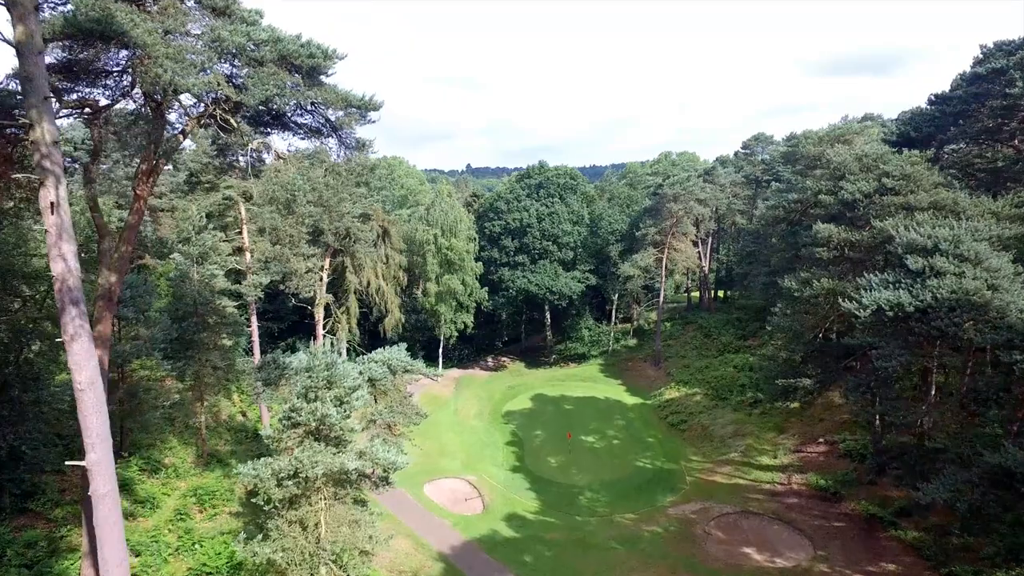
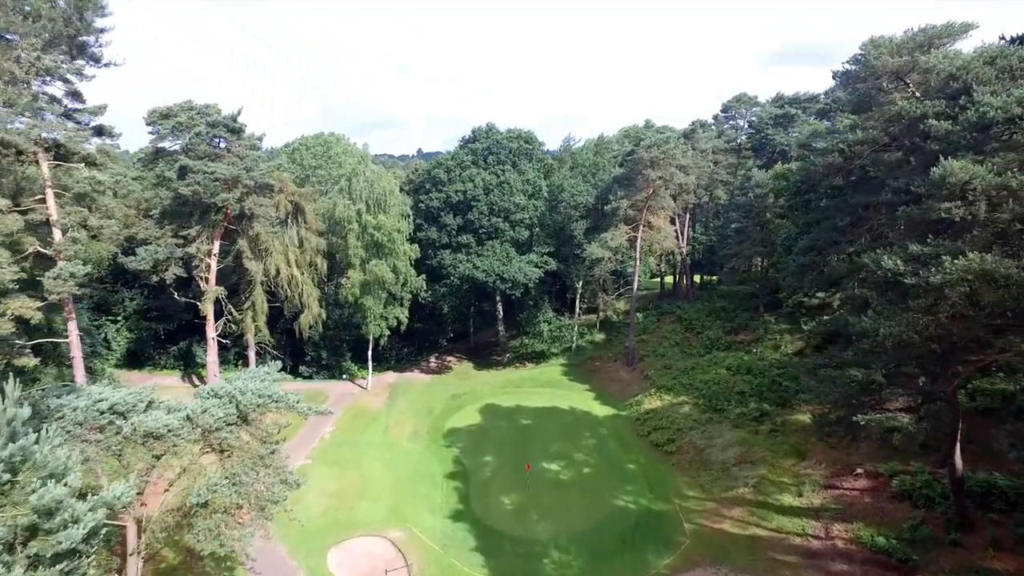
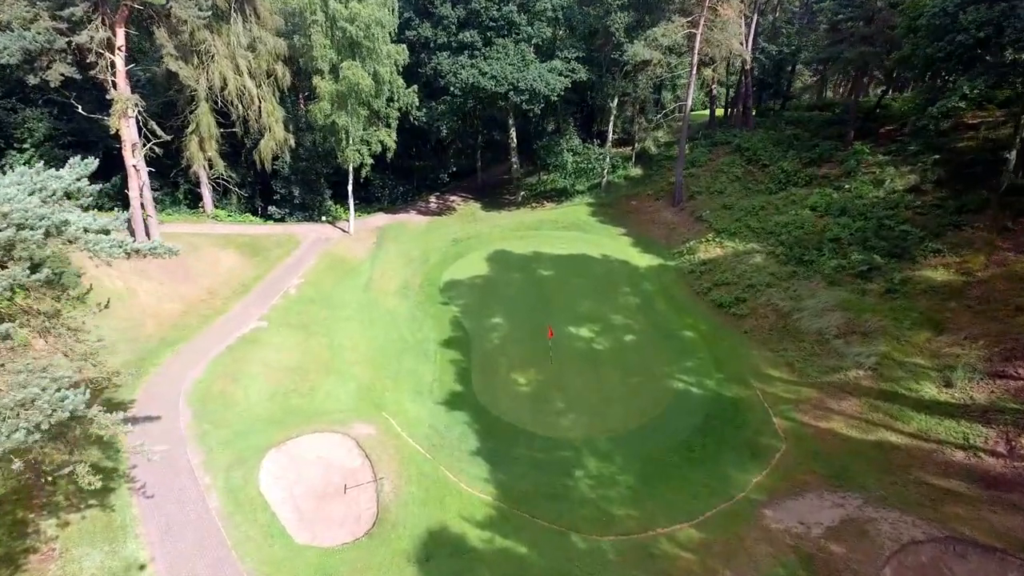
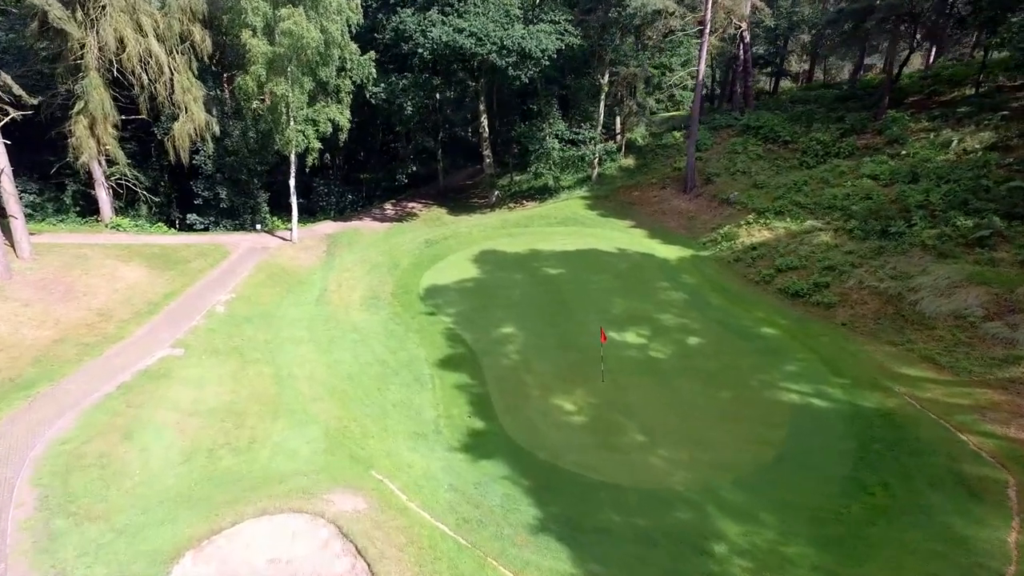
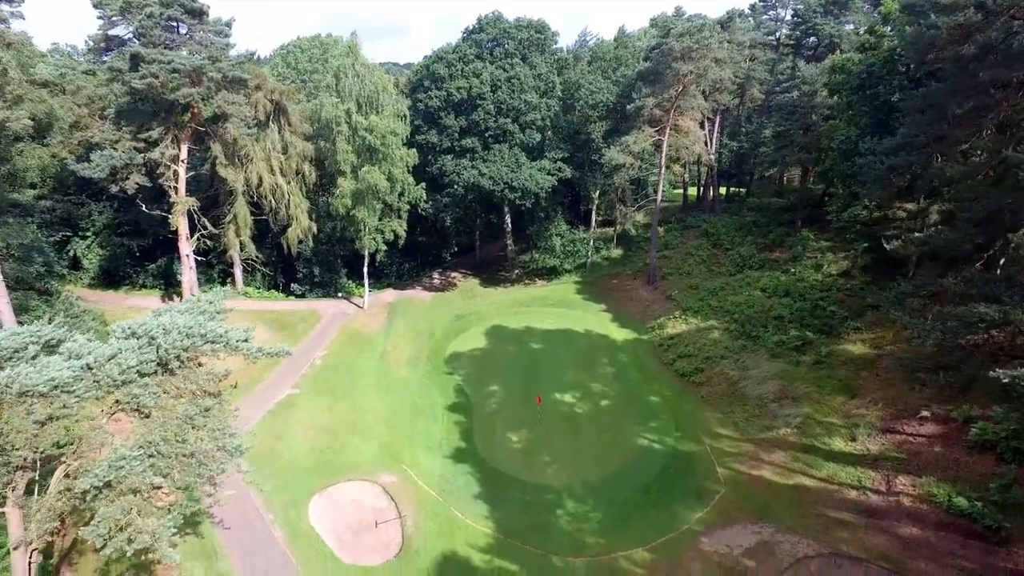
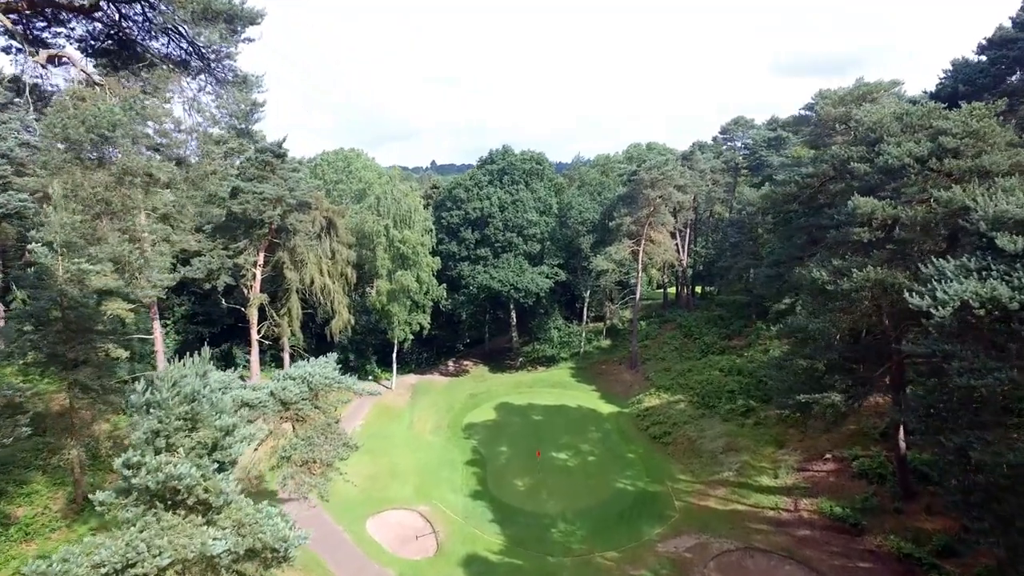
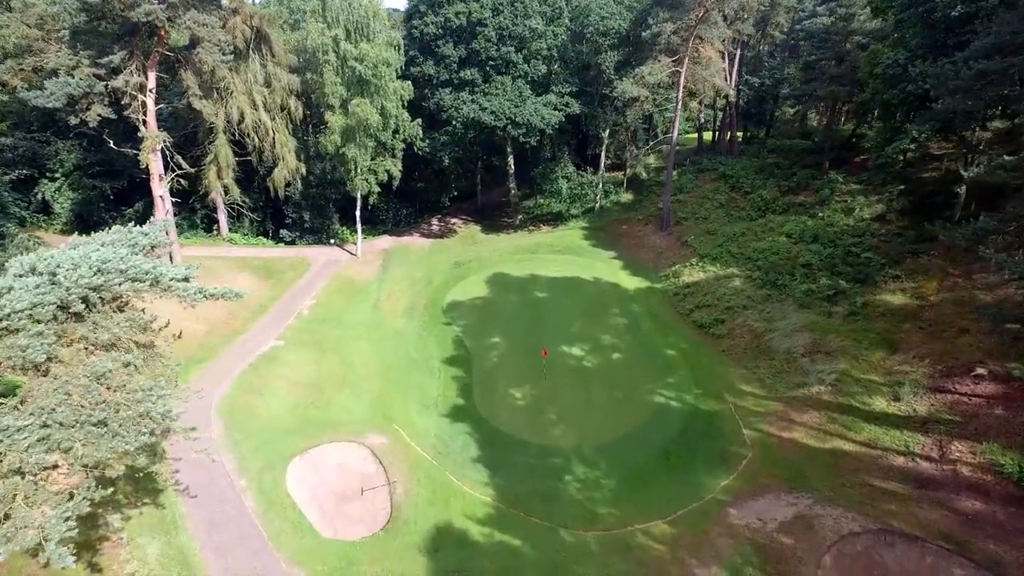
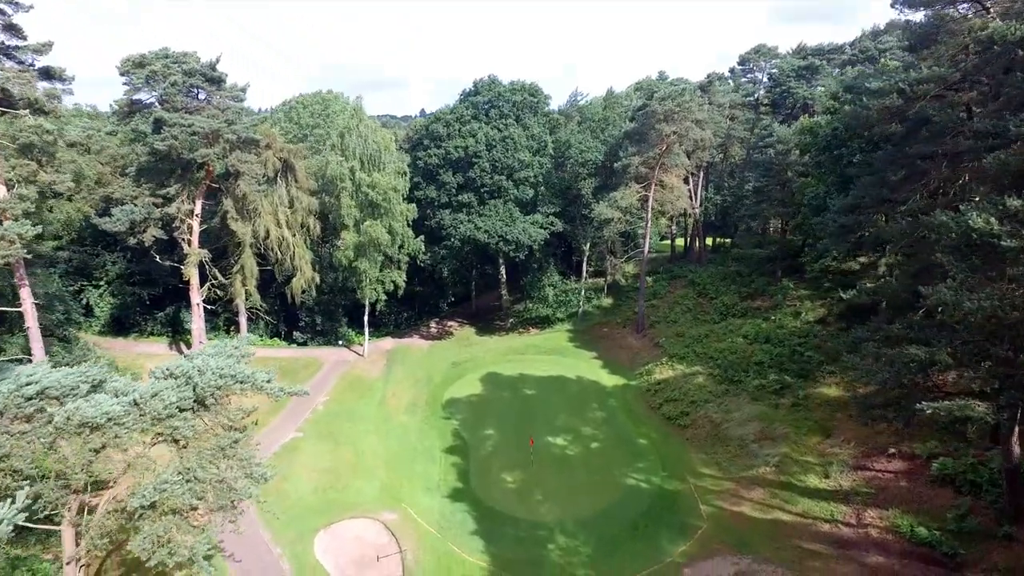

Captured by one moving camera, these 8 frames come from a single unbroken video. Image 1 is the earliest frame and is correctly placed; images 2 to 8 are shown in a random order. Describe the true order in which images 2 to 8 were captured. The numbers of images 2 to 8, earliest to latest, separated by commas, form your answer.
6, 2, 8, 5, 7, 3, 4
